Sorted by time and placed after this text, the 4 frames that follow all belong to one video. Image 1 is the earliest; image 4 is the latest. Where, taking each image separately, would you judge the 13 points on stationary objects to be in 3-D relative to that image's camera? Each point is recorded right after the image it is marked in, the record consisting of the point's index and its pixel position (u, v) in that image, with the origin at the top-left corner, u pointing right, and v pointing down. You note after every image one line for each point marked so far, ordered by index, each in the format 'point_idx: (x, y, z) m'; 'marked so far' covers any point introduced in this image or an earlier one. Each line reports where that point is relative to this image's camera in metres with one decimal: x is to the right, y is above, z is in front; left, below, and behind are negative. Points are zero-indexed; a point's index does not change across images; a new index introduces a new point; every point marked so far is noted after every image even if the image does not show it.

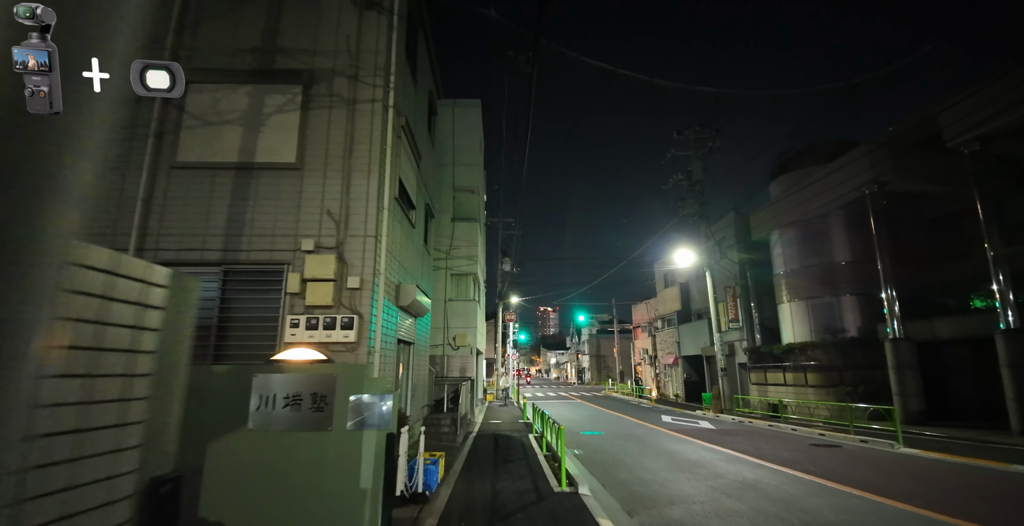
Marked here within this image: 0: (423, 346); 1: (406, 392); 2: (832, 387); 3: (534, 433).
0: (-2.5, -2.3, +13.1) m
1: (-2.6, -3.1, +11.0) m
2: (+12.4, -4.8, +18.2) m
3: (+0.7, -5.3, +14.4) m
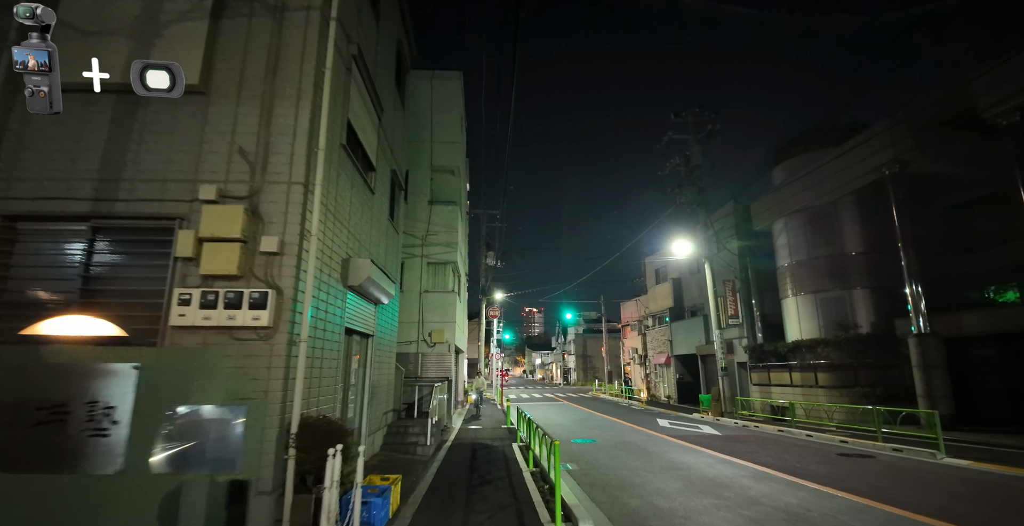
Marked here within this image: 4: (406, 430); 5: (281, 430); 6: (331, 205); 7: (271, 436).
0: (-2.9, -1.8, +11.0) m
1: (-3.0, -2.5, +8.8) m
2: (+11.8, -4.4, +16.5) m
3: (+0.2, -4.7, +12.4) m
4: (-2.5, -4.0, +11.1) m
5: (-2.7, -1.9, +5.4) m
6: (-2.7, +0.8, +6.8) m
7: (-2.7, -1.9, +5.3) m
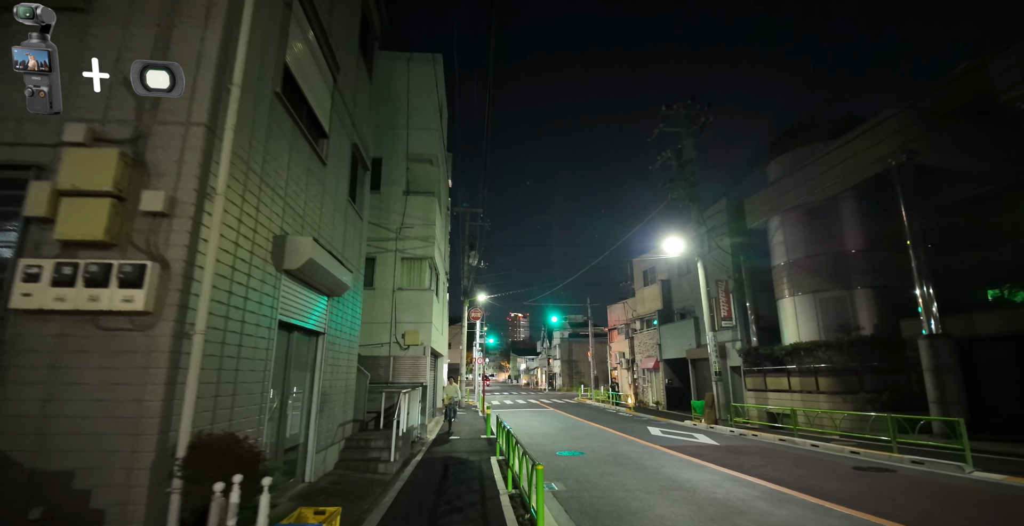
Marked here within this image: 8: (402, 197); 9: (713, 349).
0: (-3.4, -1.6, +9.5) m
1: (-3.4, -2.2, +7.3) m
2: (+11.2, -4.3, +15.5) m
3: (-0.3, -4.5, +11.0) m
4: (-3.0, -3.7, +9.6) m
5: (-2.9, -1.6, +3.9) m
6: (-3.0, +1.1, +5.4) m
7: (-3.0, -1.6, +3.8) m
8: (-4.0, +2.4, +17.1) m
9: (+8.1, -3.4, +18.7) m
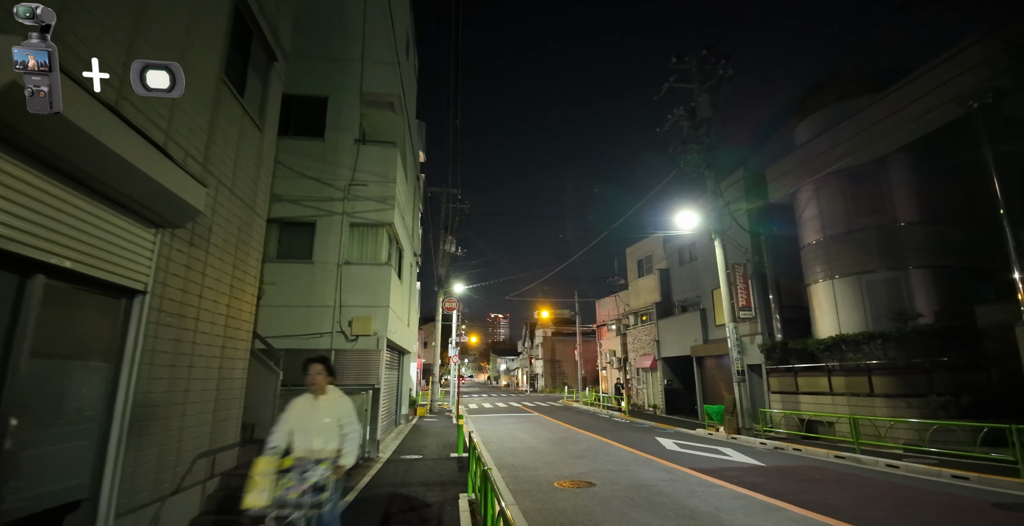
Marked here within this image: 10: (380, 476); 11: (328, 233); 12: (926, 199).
0: (-3.6, -0.6, +5.8) m
1: (-3.5, -1.3, +3.6) m
2: (+10.6, -3.5, +12.4) m
3: (-0.7, -3.6, +7.4) m
4: (-3.3, -2.8, +5.9) m
5: (-3.0, -0.6, +0.2) m
6: (-3.0, +2.1, +1.7) m
7: (-3.0, -0.7, +0.1) m
8: (-4.5, +3.3, +13.3) m
9: (+7.4, -2.6, +15.5) m
10: (-2.5, -4.0, +8.9) m
11: (-5.0, +0.8, +12.9) m
12: (+12.8, +2.0, +14.4) m
